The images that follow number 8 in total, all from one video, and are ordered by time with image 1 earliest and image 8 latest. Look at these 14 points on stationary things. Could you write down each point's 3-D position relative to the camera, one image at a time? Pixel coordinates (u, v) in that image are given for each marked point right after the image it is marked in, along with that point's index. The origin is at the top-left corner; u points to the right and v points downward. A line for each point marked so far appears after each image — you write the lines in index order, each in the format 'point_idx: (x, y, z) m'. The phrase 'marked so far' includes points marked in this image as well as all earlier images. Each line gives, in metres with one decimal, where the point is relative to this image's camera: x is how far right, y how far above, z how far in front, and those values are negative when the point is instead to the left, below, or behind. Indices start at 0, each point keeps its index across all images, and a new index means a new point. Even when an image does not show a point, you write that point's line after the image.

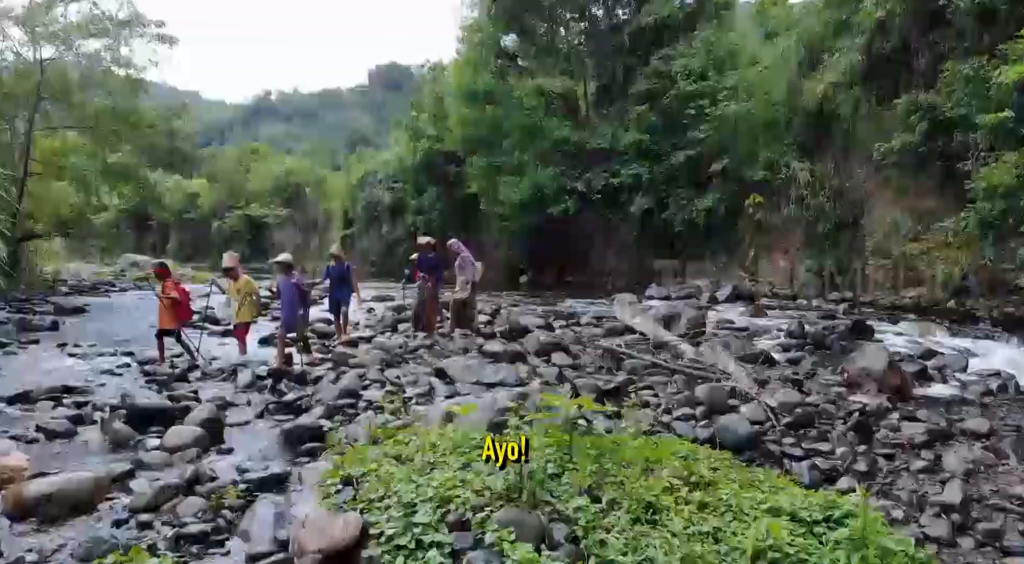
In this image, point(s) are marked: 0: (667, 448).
0: (+1.0, -1.1, +4.5) m
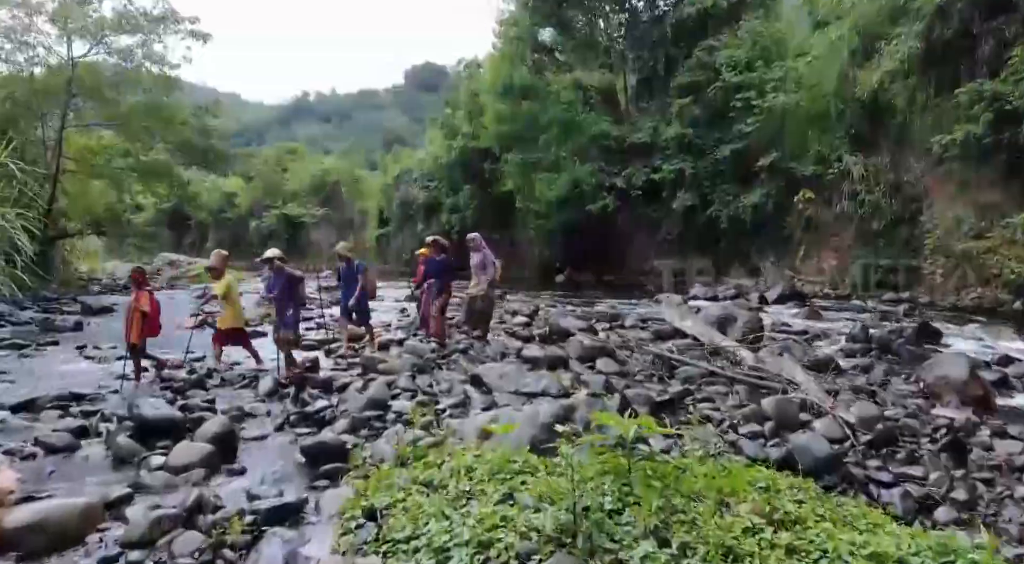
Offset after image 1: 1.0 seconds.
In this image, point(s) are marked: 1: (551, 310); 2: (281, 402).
0: (+1.2, -1.1, +3.9) m
1: (+0.7, -0.5, +12.1) m
2: (-1.8, -0.9, +5.5) m
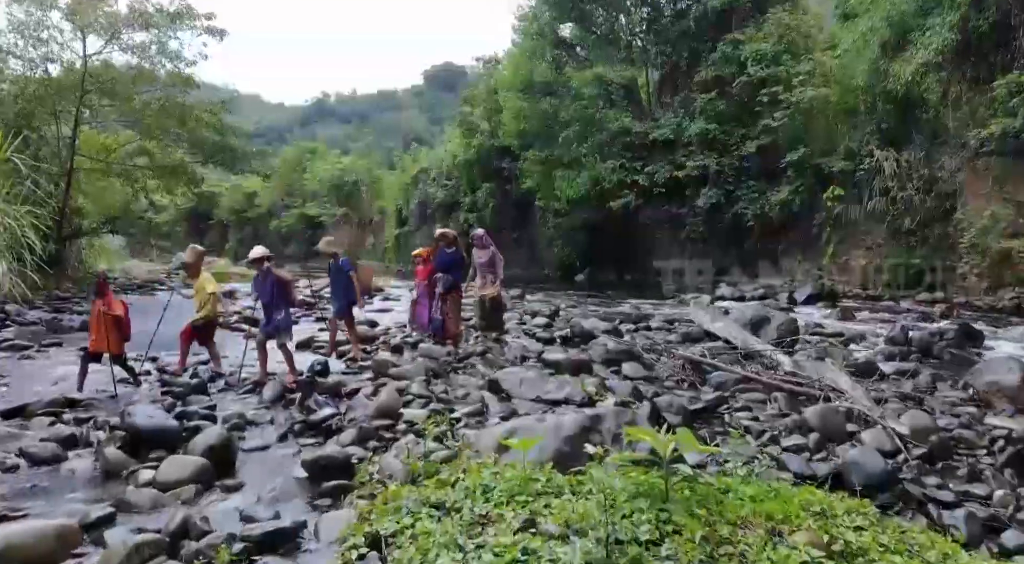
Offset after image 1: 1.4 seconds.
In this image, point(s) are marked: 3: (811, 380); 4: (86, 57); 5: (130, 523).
0: (+1.3, -1.0, +3.4) m
1: (+1.0, -0.4, +11.7) m
2: (-1.6, -0.9, +5.1) m
3: (+2.6, -0.9, +6.3) m
4: (-8.8, +4.6, +14.9) m
5: (-1.8, -1.1, +3.3) m
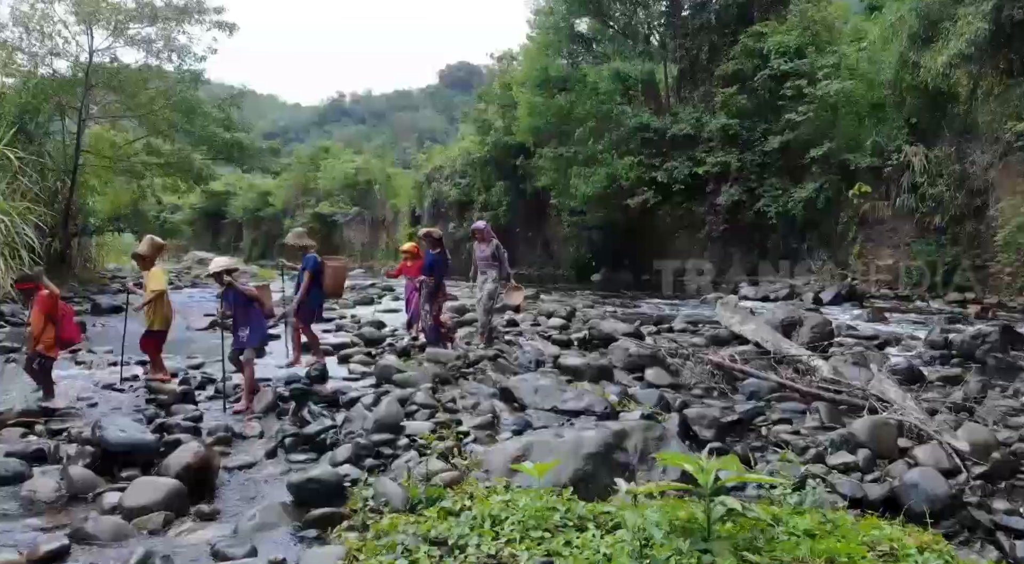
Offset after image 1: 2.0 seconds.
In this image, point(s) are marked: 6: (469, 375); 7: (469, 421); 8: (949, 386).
0: (+1.4, -1.0, +2.9) m
1: (+1.2, -0.4, +11.2) m
2: (-1.5, -0.9, +4.7) m
3: (+2.7, -0.9, +5.8) m
4: (-8.5, +4.6, +14.6) m
5: (-1.7, -1.1, +2.9) m
6: (-0.3, -0.7, +5.8) m
7: (-0.3, -0.9, +4.5) m
8: (+4.2, -1.0, +6.9) m
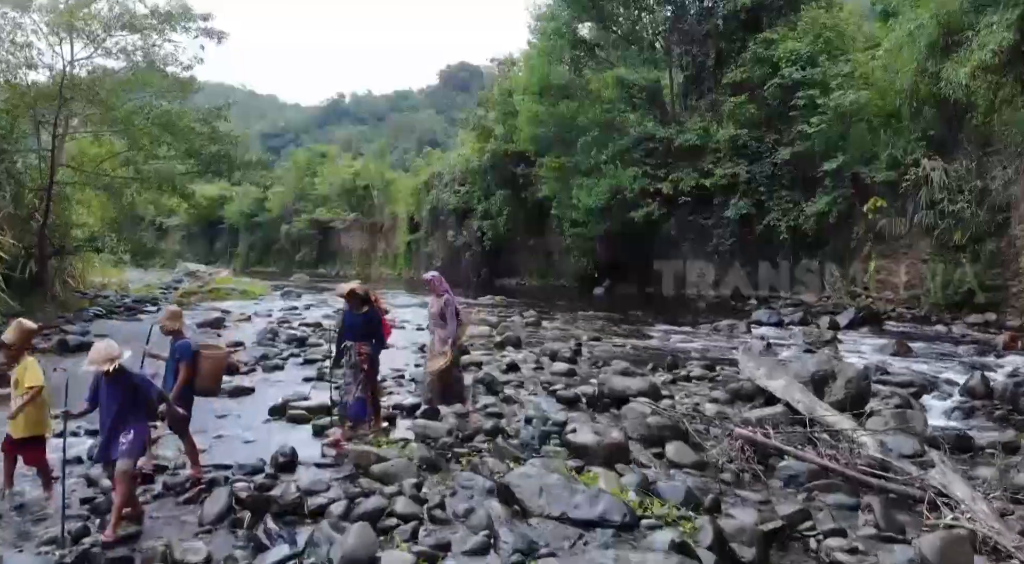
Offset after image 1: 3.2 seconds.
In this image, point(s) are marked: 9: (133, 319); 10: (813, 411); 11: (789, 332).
0: (+1.4, -1.5, +2.1) m
1: (+1.2, -0.9, +10.4) m
2: (-1.5, -1.4, +3.9) m
3: (+2.7, -1.3, +5.0) m
4: (-8.5, +4.2, +13.8) m
5: (-1.7, -1.6, +2.1) m
6: (-0.3, -1.2, +5.0) m
7: (-0.3, -1.3, +3.7) m
8: (+4.2, -1.5, +6.1) m
9: (-7.1, -0.7, +13.5) m
10: (+2.6, -1.1, +6.2) m
11: (+5.1, -0.9, +13.3) m
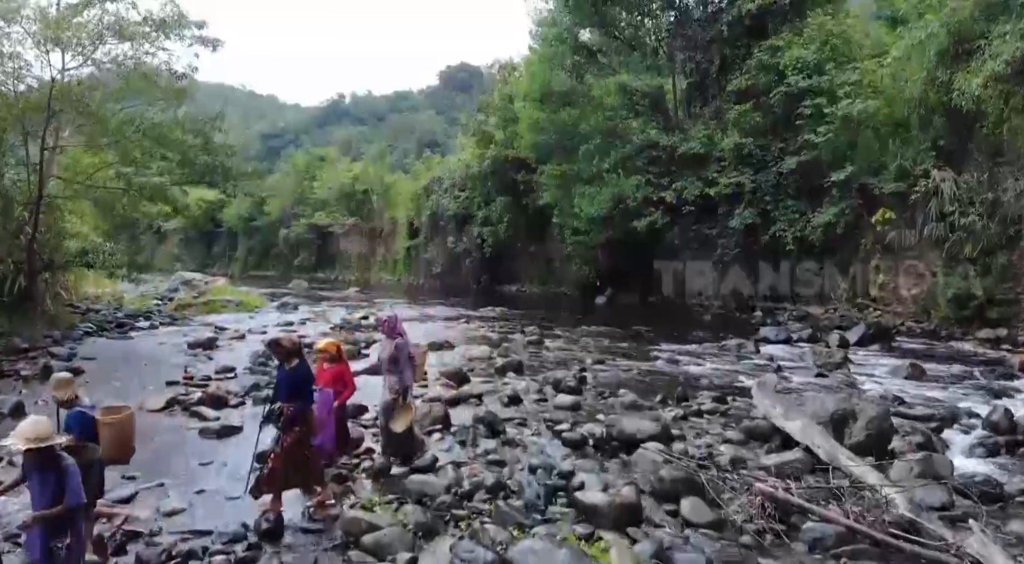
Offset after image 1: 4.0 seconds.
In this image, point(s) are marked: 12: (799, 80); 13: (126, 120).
0: (+1.4, -1.8, +1.8) m
1: (+1.2, -1.2, +10.1) m
2: (-1.5, -1.7, +3.5) m
3: (+2.8, -1.6, +4.6) m
4: (-8.4, +3.9, +13.4) m
5: (-1.7, -1.9, +1.7) m
6: (-0.3, -1.5, +4.6) m
7: (-0.2, -1.7, +3.3) m
8: (+4.2, -1.8, +5.7) m
9: (-7.1, -1.0, +13.2) m
10: (+2.6, -1.4, +5.8) m
11: (+5.2, -1.3, +13.0) m
12: (+7.9, +5.6, +19.8) m
13: (-7.8, +3.2, +14.5) m
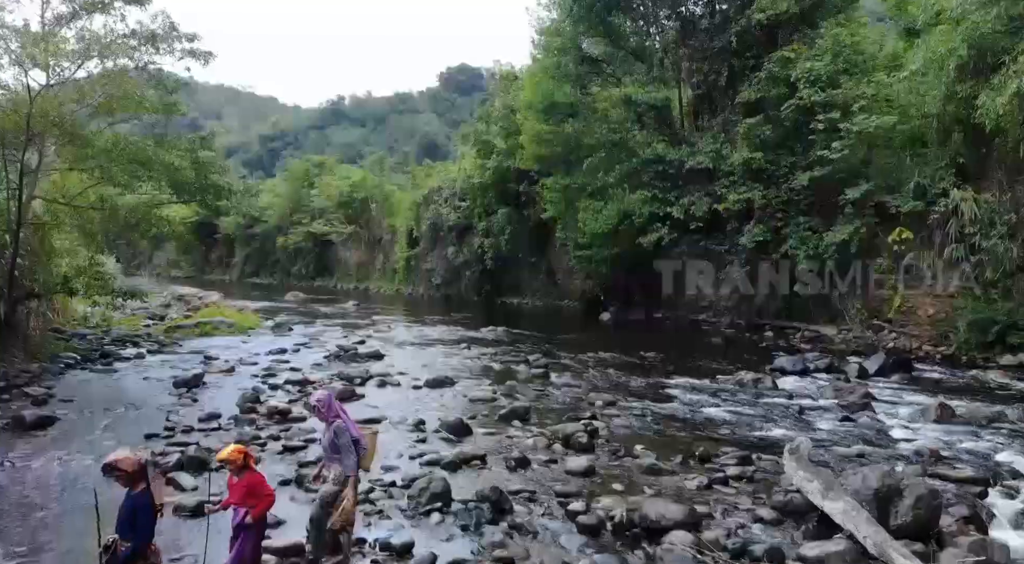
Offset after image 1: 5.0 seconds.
0: (+1.5, -2.3, +1.1) m
1: (+1.3, -1.8, +9.4) m
2: (-1.4, -2.2, +2.9) m
3: (+2.8, -2.2, +4.0) m
4: (-8.4, +3.4, +12.8) m
5: (-1.6, -2.4, +1.1) m
6: (-0.2, -2.1, +4.0) m
7: (-0.2, -2.2, +2.7) m
8: (+4.3, -2.3, +5.1) m
9: (-7.0, -1.5, +12.5) m
10: (+2.7, -1.9, +5.2) m
11: (+5.2, -1.8, +12.3) m
12: (+8.0, +5.0, +19.2) m
13: (-7.8, +2.7, +13.9) m
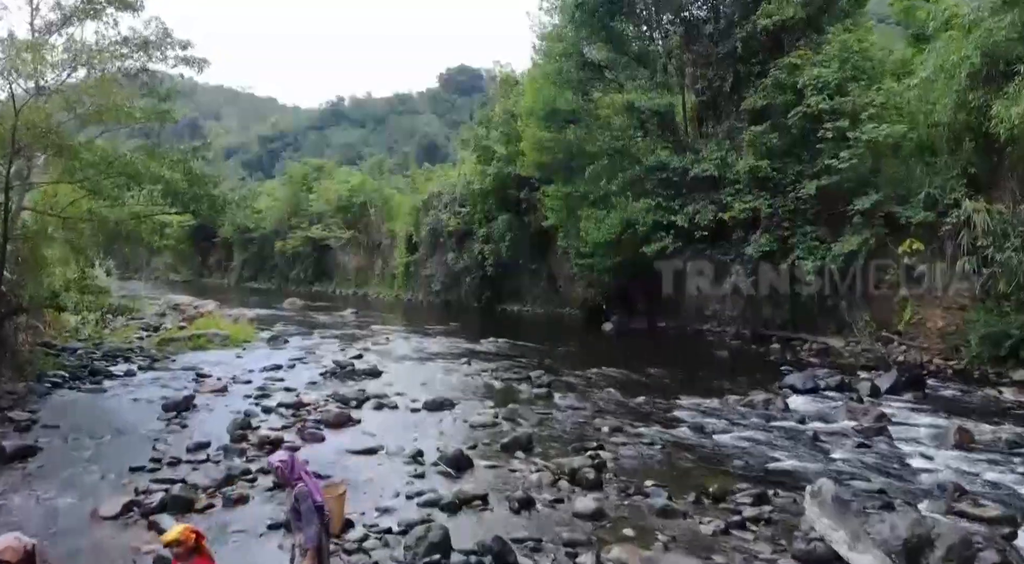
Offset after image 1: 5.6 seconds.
0: (+1.5, -2.6, +0.7) m
1: (+1.3, -2.0, +9.0) m
2: (-1.4, -2.5, +2.5) m
3: (+2.9, -2.5, +3.6) m
4: (-8.3, +3.1, +12.4) m
5: (-1.6, -2.7, +0.7) m
6: (-0.2, -2.3, +3.6) m
7: (-0.1, -2.5, +2.3) m
8: (+4.3, -2.6, +4.7) m
9: (-7.0, -1.8, +12.1) m
10: (+2.7, -2.2, +4.8) m
11: (+5.3, -2.1, +11.9) m
12: (+8.0, +4.7, +18.8) m
13: (-7.7, +2.4, +13.5) m
